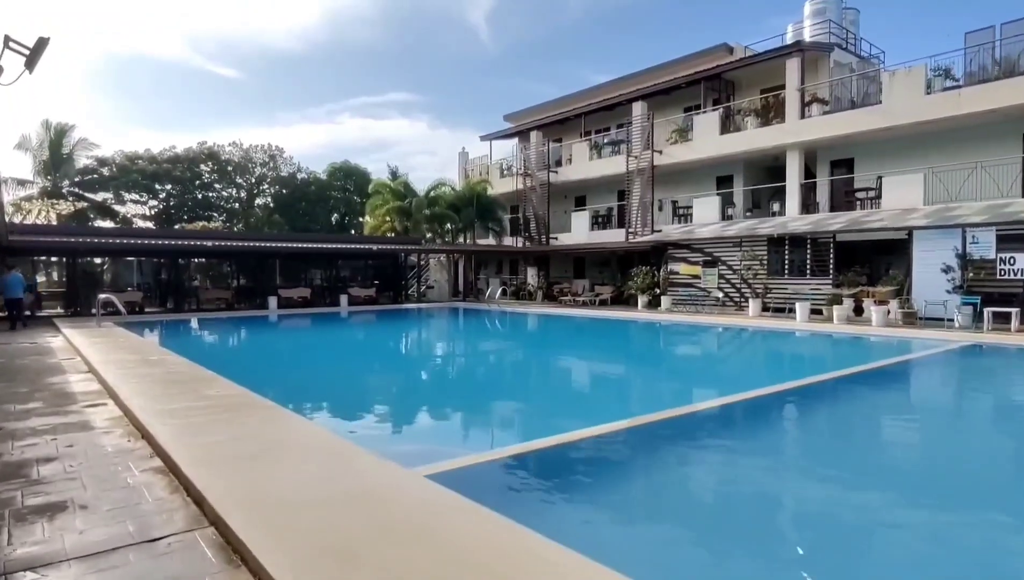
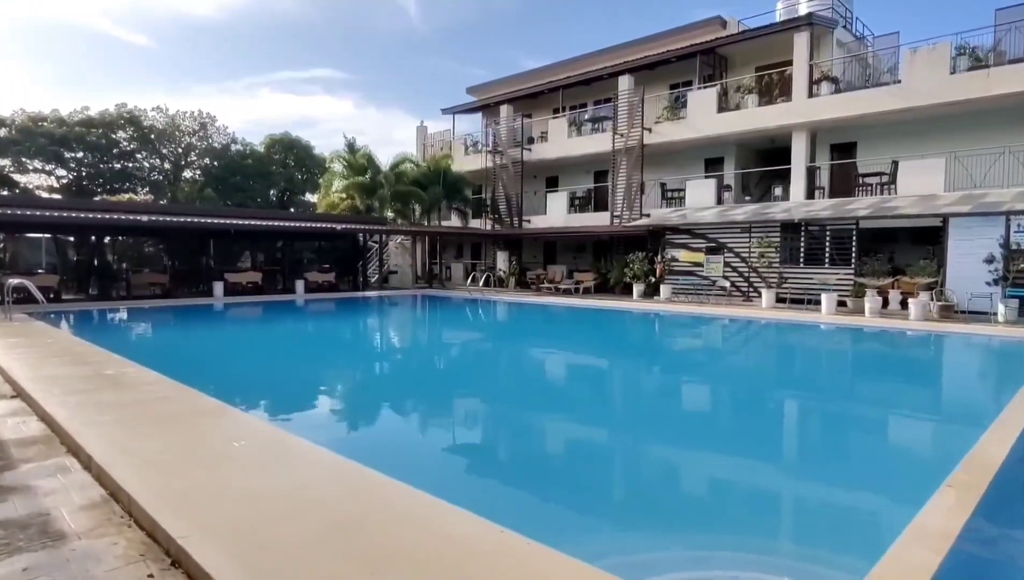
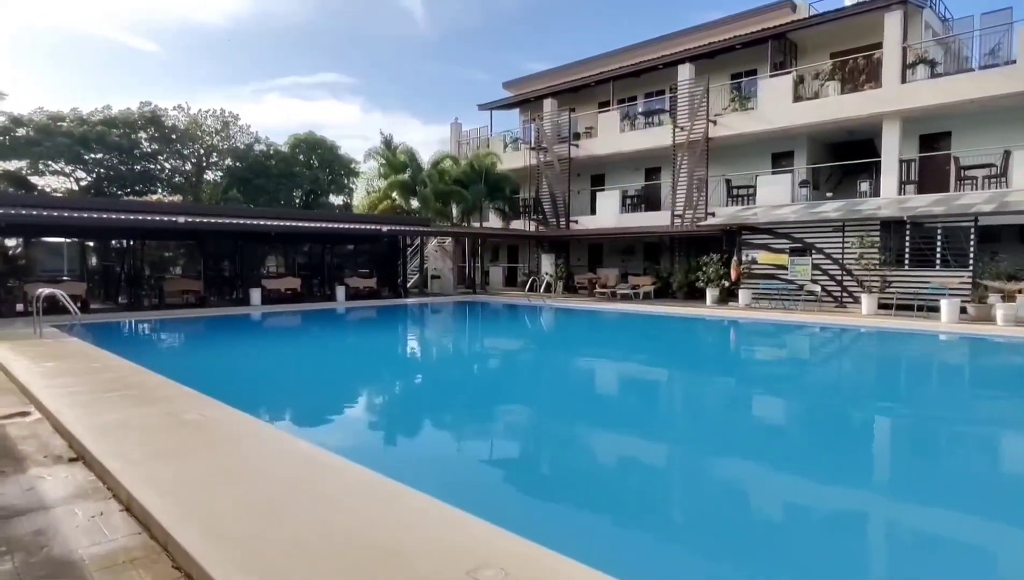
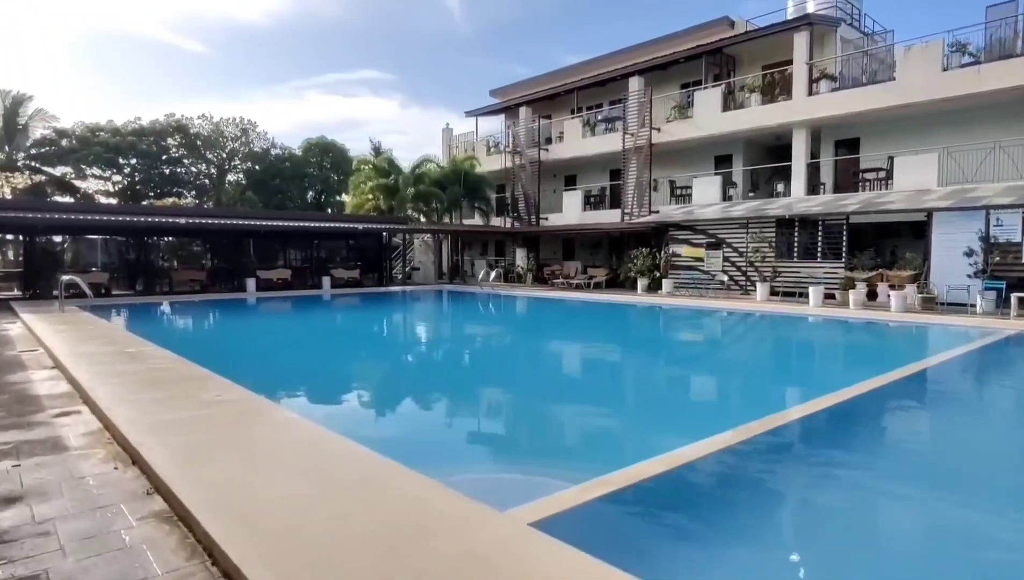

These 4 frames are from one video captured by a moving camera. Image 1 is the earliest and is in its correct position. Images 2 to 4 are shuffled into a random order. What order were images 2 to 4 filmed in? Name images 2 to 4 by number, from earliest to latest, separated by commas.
4, 2, 3
